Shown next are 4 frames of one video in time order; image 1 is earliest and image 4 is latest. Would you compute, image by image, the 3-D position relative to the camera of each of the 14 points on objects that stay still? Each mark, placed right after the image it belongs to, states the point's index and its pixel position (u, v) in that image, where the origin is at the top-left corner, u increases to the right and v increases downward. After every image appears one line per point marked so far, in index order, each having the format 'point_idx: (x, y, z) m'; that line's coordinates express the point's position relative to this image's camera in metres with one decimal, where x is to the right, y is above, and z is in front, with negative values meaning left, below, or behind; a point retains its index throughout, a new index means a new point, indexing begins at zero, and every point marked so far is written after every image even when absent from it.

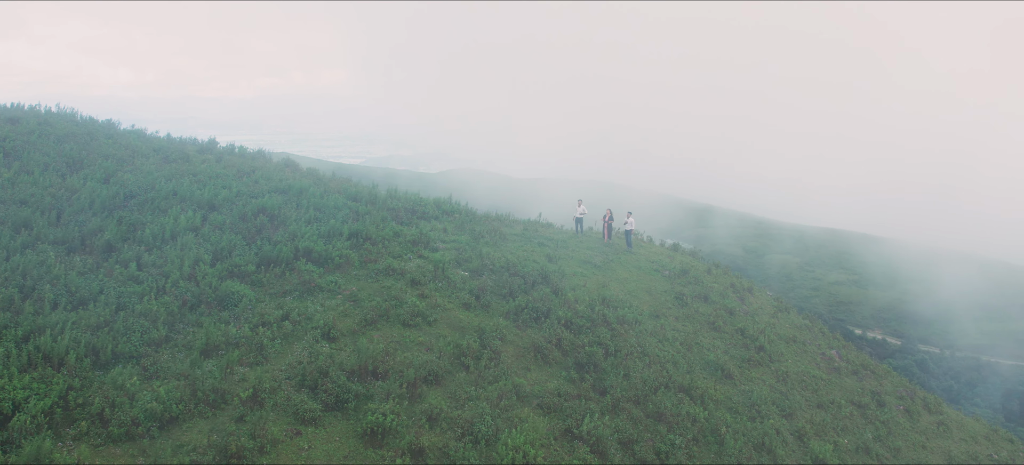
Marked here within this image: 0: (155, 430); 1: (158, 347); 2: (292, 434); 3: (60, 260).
0: (-5.3, -3.0, +7.3) m
1: (-6.8, -2.2, +9.4) m
2: (-3.4, -3.2, +7.6) m
3: (-11.8, -0.7, +12.7) m
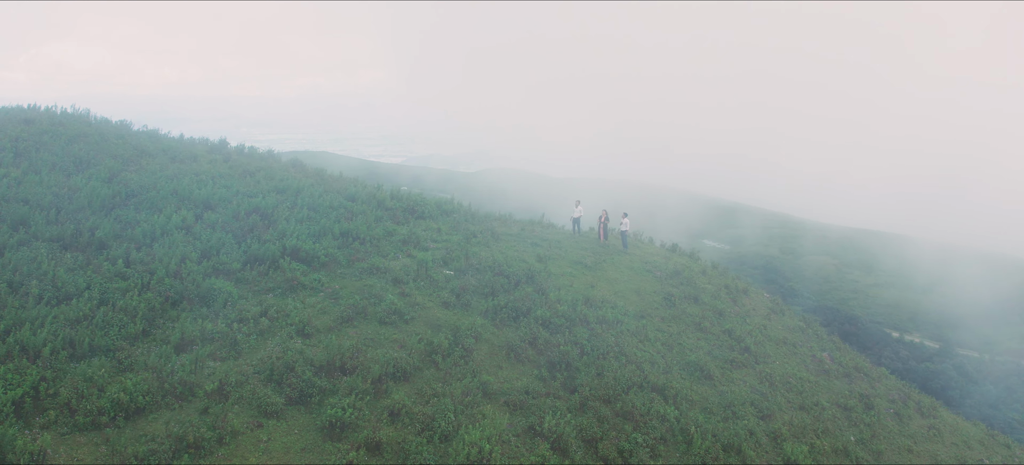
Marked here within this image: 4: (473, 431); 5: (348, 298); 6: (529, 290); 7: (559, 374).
0: (-6.1, -2.9, +7.5) m
1: (-7.5, -2.2, +9.7) m
2: (-4.2, -3.1, +7.8) m
3: (-12.4, -0.6, +13.1) m
4: (-0.7, -3.5, +8.5) m
5: (-4.5, -1.8, +13.3) m
6: (+0.6, -1.9, +16.1) m
7: (+1.1, -3.3, +11.5) m
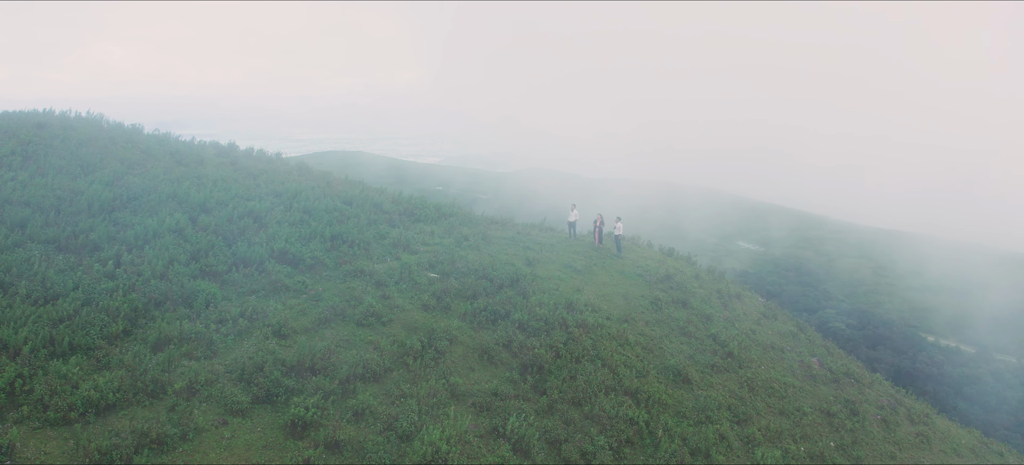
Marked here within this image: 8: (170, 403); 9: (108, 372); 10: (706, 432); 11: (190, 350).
0: (-6.8, -3.0, +7.8) m
1: (-8.2, -2.2, +10.0) m
2: (-4.9, -3.2, +8.1) m
3: (-13.1, -0.7, +13.5) m
4: (-1.4, -3.6, +8.7) m
5: (-5.1, -1.9, +13.6) m
6: (0.0, -2.0, +16.2) m
7: (+0.5, -3.5, +11.6) m
8: (-5.9, -2.9, +8.3) m
9: (-7.4, -2.6, +8.8) m
10: (+4.7, -4.8, +11.7) m
11: (-6.7, -2.4, +10.0) m
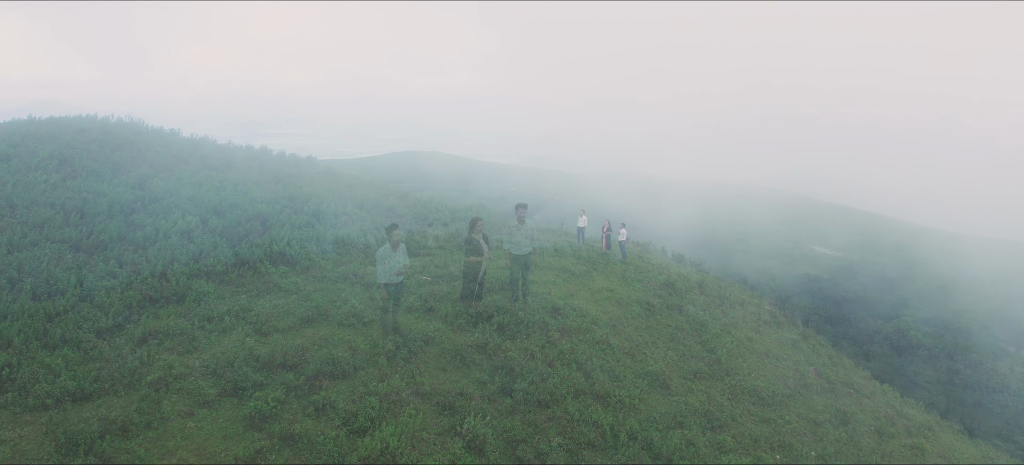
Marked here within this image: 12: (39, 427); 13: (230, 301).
0: (-7.7, -3.0, +8.5) m
1: (-9.0, -2.3, +10.7) m
2: (-5.8, -3.2, +8.6) m
3: (-13.6, -0.7, +14.5) m
4: (-2.3, -3.6, +9.0) m
5: (-5.7, -2.0, +14.2) m
6: (-0.5, -2.2, +16.5) m
7: (-0.3, -3.6, +11.9) m
8: (-6.8, -3.0, +8.9) m
9: (-8.3, -2.6, +9.5) m
10: (+3.9, -5.0, +11.7) m
11: (-7.5, -2.5, +10.7) m
12: (-7.7, -3.2, +7.9) m
13: (-7.8, -1.9, +13.4) m
